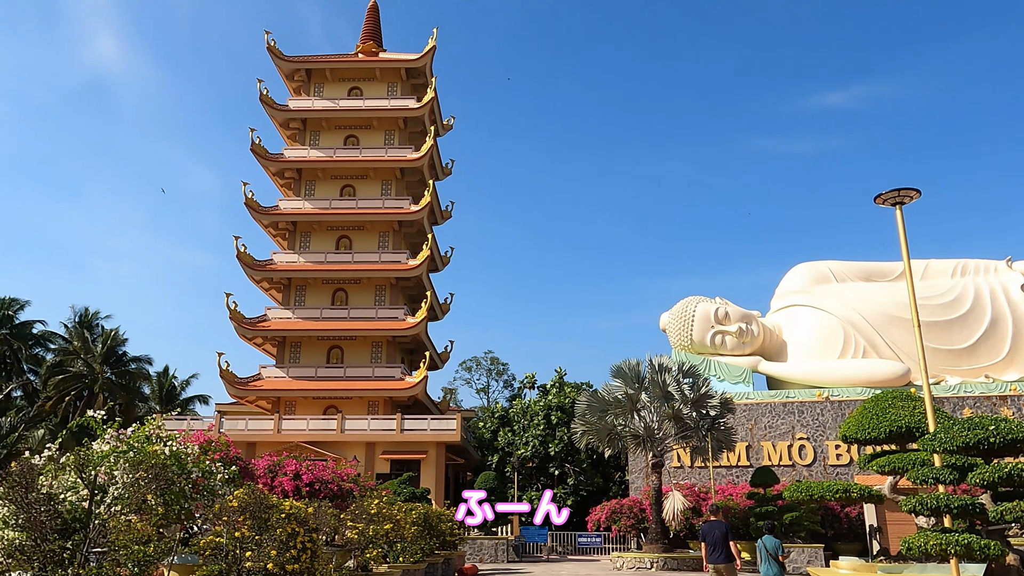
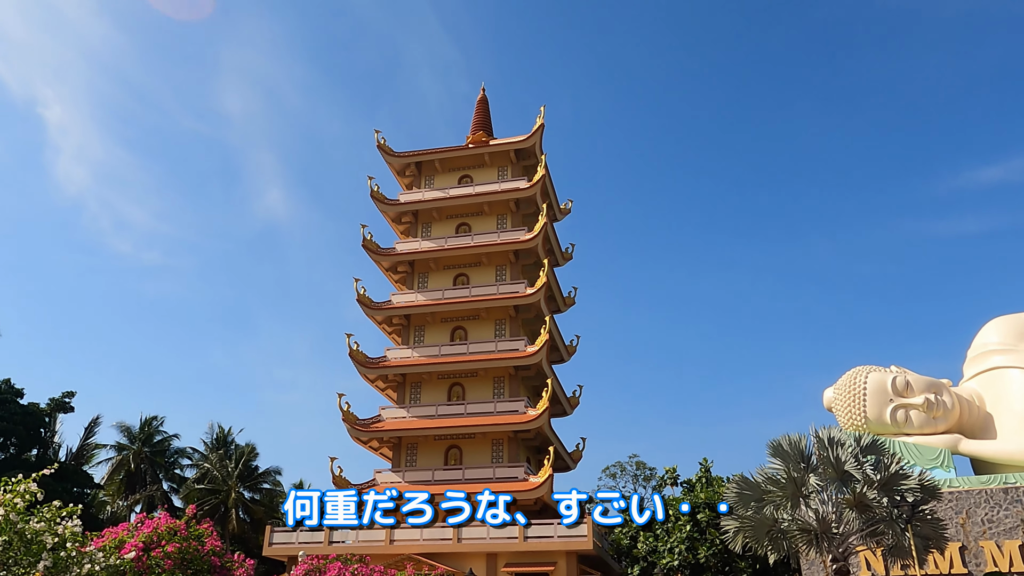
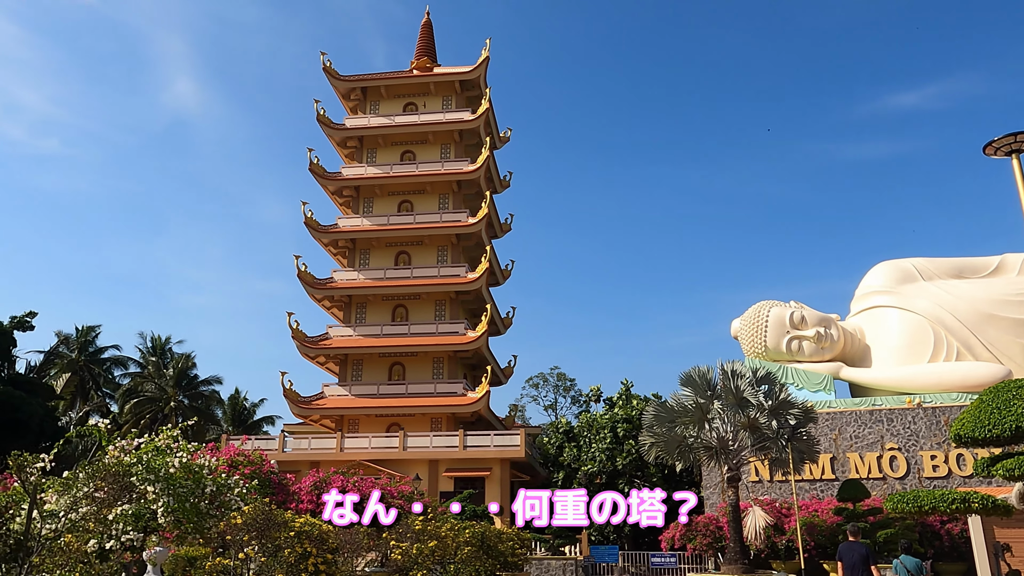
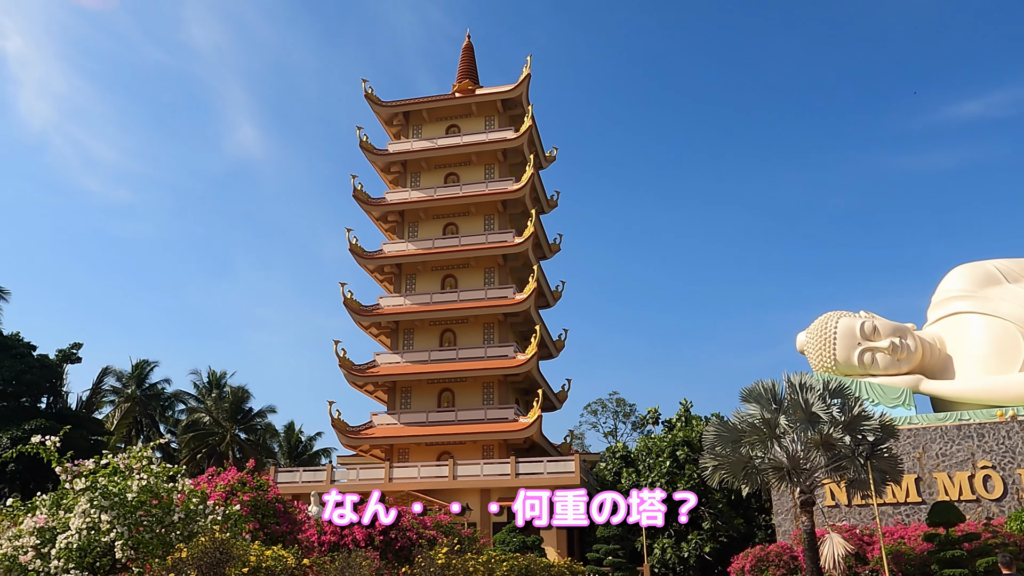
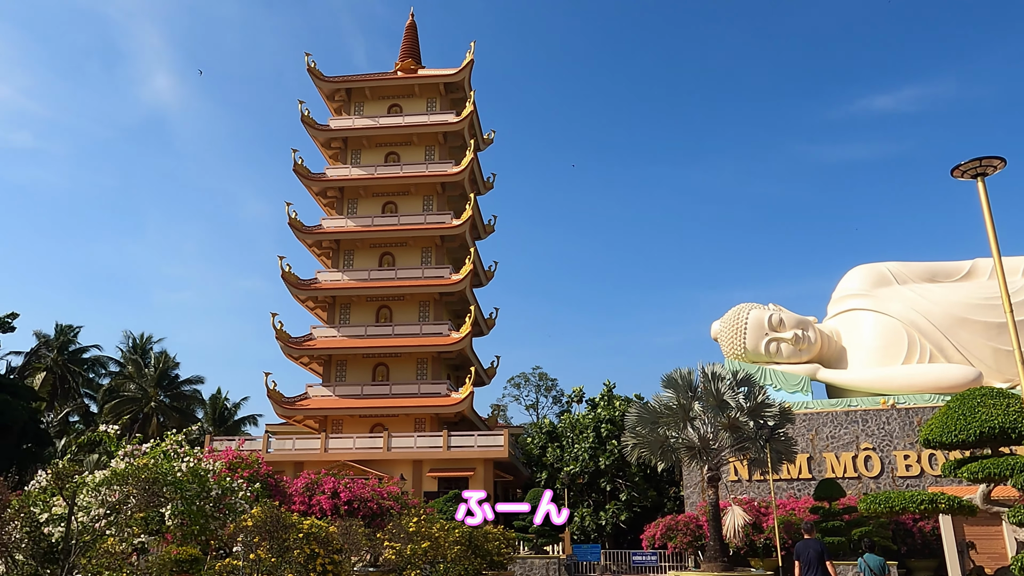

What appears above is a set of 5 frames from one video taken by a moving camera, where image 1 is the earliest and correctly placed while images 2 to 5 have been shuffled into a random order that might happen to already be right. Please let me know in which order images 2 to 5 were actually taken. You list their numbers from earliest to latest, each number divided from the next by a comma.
5, 3, 4, 2
